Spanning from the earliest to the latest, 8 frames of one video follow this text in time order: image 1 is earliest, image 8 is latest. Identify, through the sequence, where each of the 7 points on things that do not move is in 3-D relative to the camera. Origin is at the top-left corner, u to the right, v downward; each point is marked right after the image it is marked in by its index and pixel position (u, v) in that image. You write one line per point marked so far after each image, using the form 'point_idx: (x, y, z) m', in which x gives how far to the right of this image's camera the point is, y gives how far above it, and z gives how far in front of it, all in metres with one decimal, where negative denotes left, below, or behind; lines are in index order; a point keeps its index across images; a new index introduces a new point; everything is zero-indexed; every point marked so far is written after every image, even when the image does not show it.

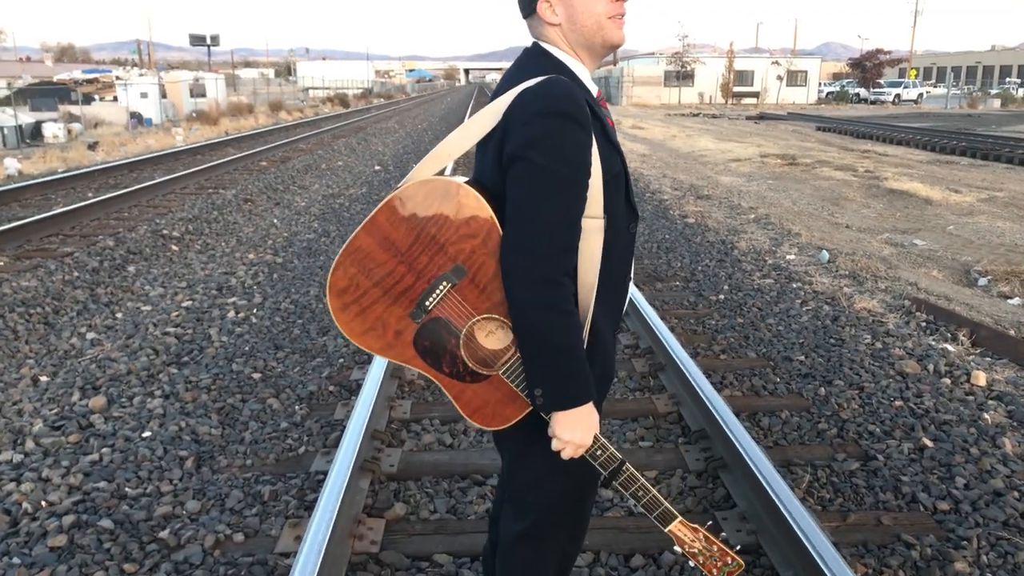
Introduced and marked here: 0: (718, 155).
0: (+4.8, +3.1, +19.1) m
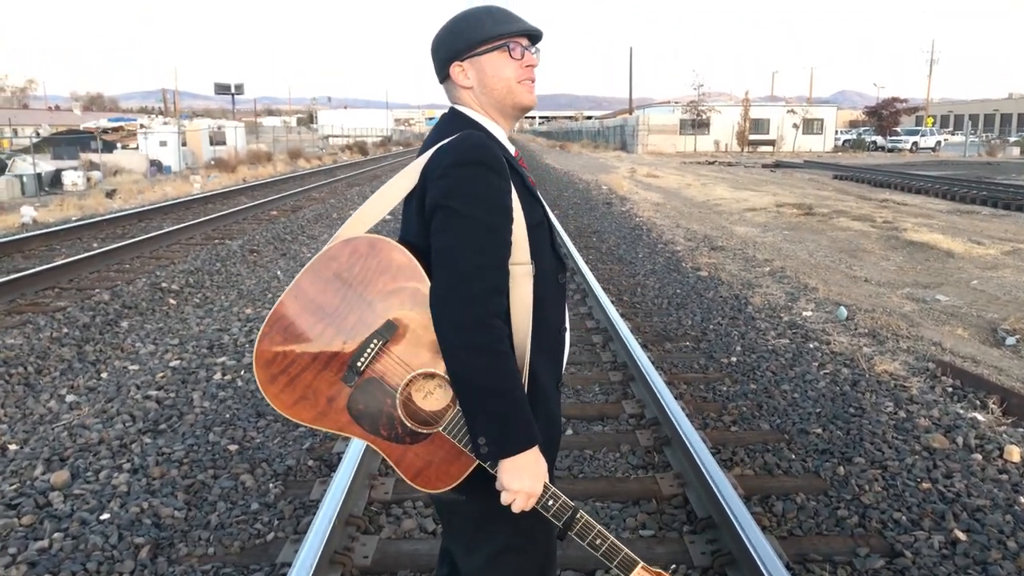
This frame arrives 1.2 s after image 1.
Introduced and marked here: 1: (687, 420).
0: (+5.1, +1.9, +18.9) m
1: (+0.9, -0.7, +4.2) m
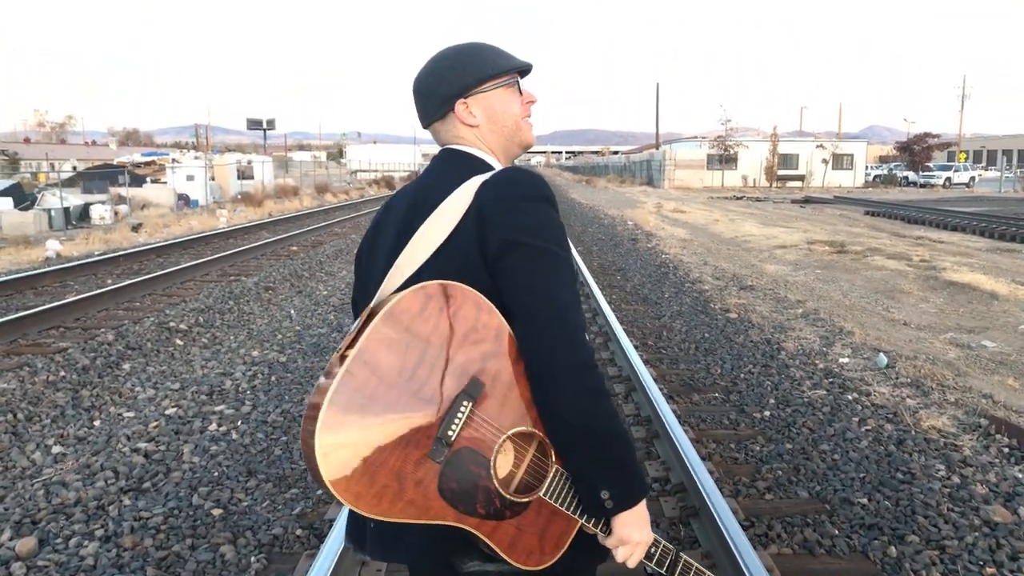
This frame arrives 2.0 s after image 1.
0: (+5.7, +1.1, +18.4) m
1: (+0.9, -0.9, +3.8) m
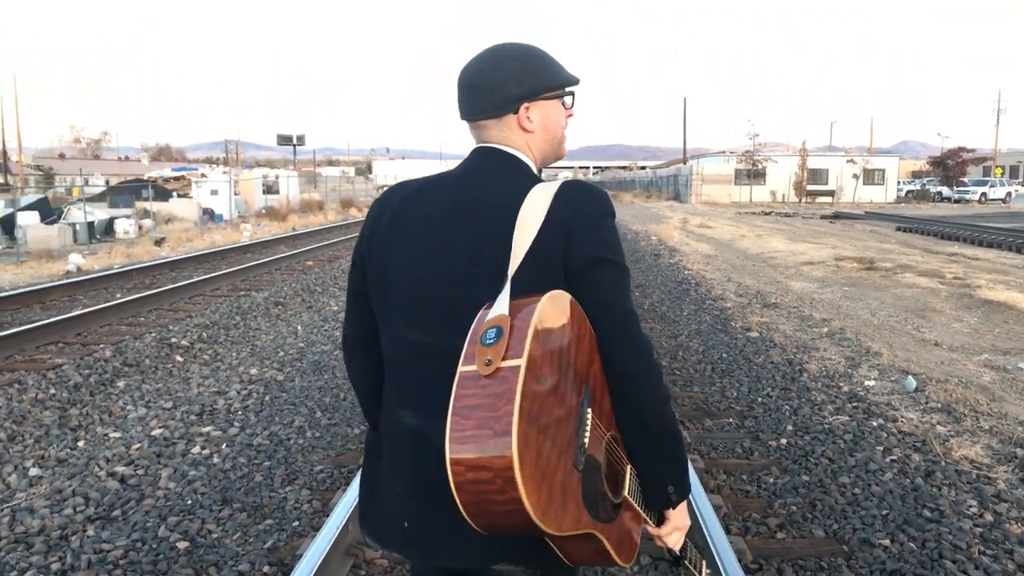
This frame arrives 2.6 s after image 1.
0: (+6.1, +0.7, +18.0) m
1: (+0.9, -1.0, +3.4) m
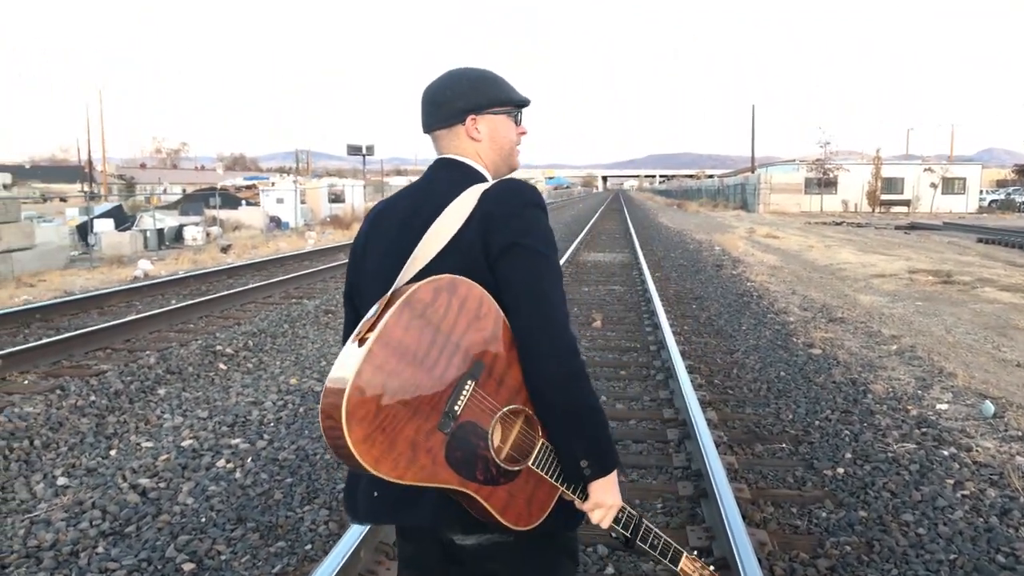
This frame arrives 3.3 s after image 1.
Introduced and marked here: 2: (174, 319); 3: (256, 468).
0: (+7.3, +0.4, +17.2) m
1: (+1.0, -1.1, +3.1) m
2: (-3.6, -0.3, +8.7) m
3: (-1.4, -1.0, +4.4) m
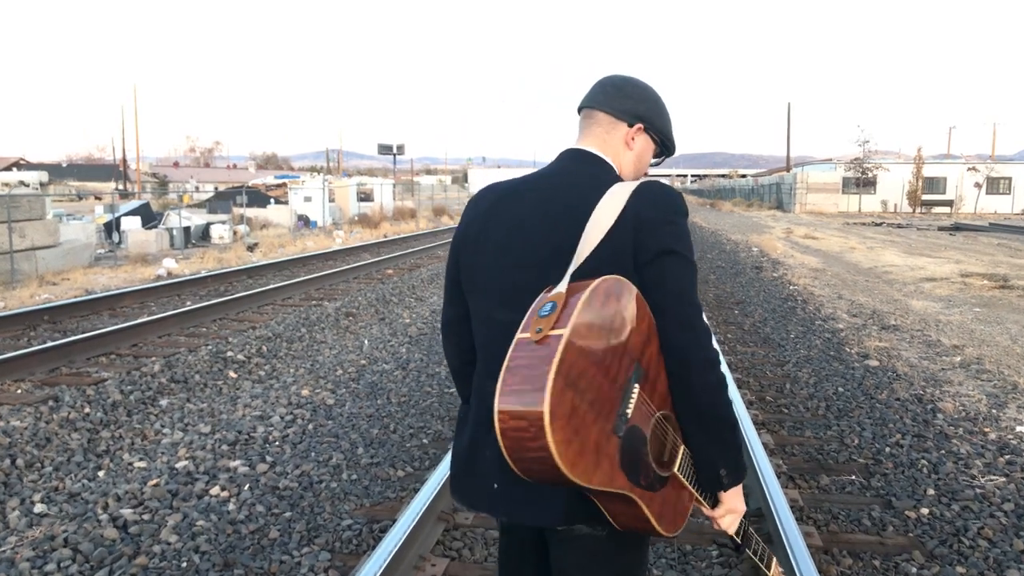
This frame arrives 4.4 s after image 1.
0: (+8.0, +0.3, +16.4) m
1: (+1.1, -1.1, +2.5) m
2: (-3.3, -0.3, +8.3) m
3: (-1.2, -1.0, +3.9) m
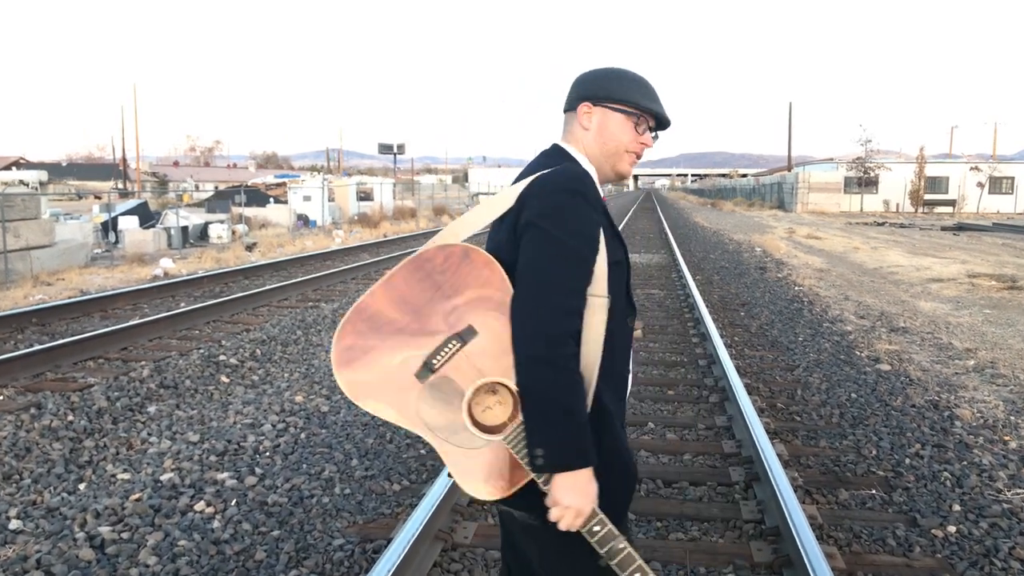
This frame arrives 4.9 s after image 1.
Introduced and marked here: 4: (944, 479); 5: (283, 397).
0: (+8.0, +0.3, +16.1) m
1: (+1.1, -1.1, +2.3) m
2: (-3.3, -0.4, +8.0) m
3: (-1.2, -1.0, +3.7) m
4: (+2.3, -1.0, +4.3) m
5: (-1.7, -0.8, +5.9) m
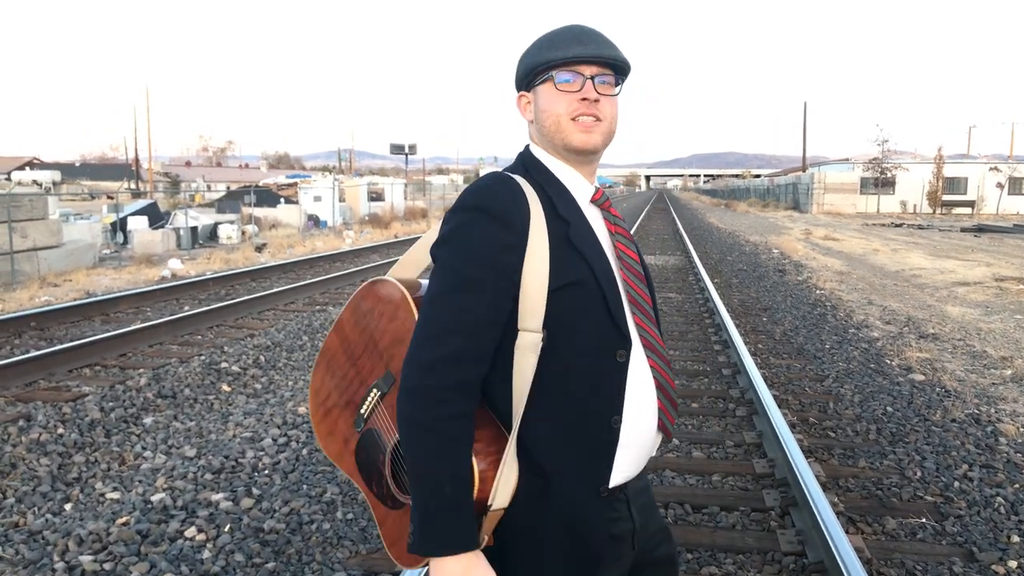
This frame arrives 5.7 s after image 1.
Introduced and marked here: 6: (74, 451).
0: (+8.2, +0.2, +15.7) m
1: (+1.1, -1.2, +2.0) m
2: (-3.2, -0.4, +7.8) m
3: (-1.2, -1.1, +3.4) m
4: (+2.4, -1.1, +3.9) m
5: (-1.6, -0.8, +5.6) m
6: (-2.5, -0.9, +4.7) m
